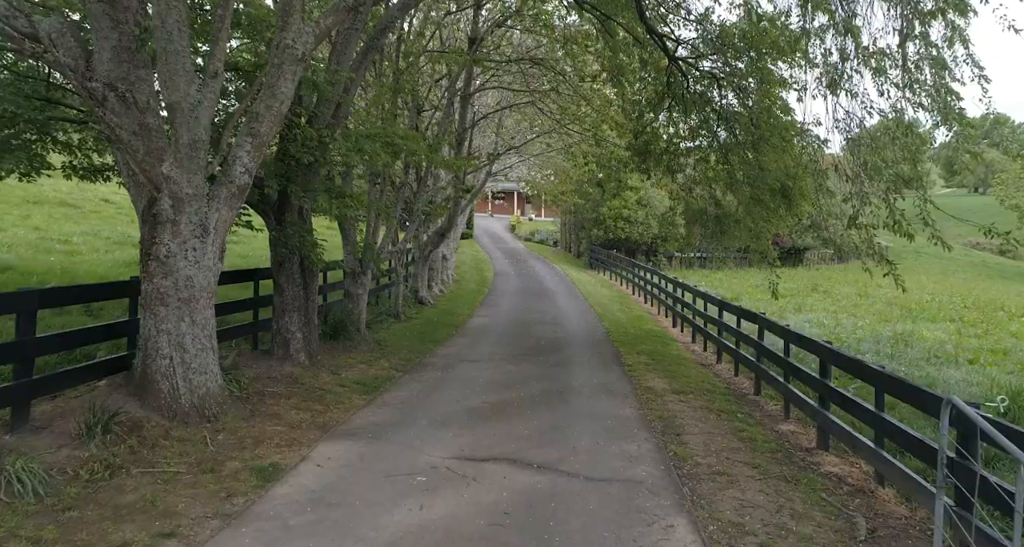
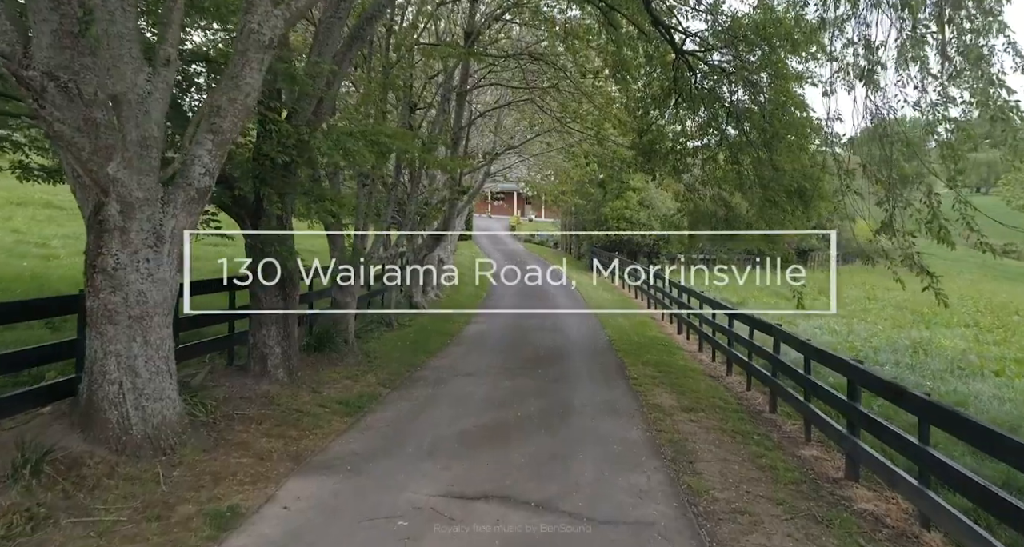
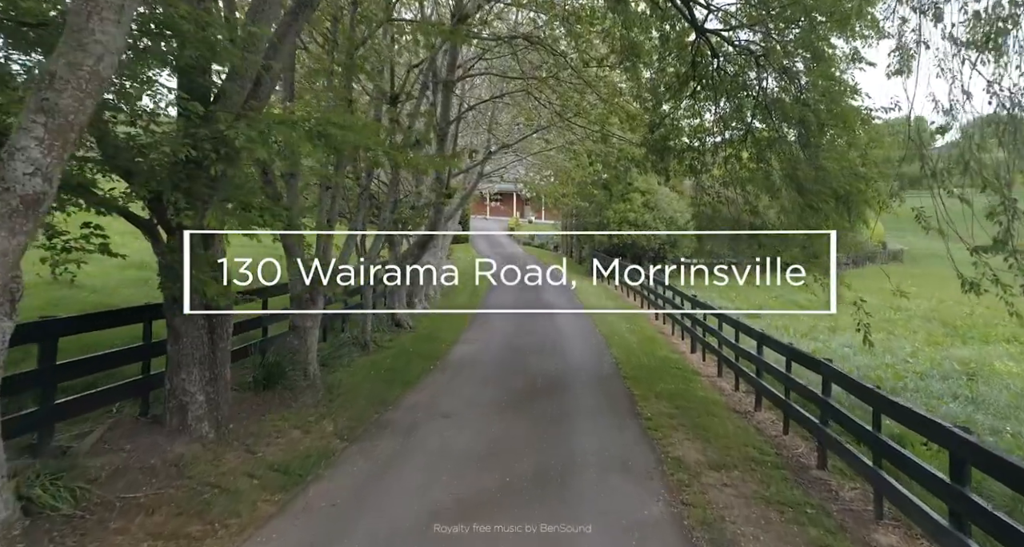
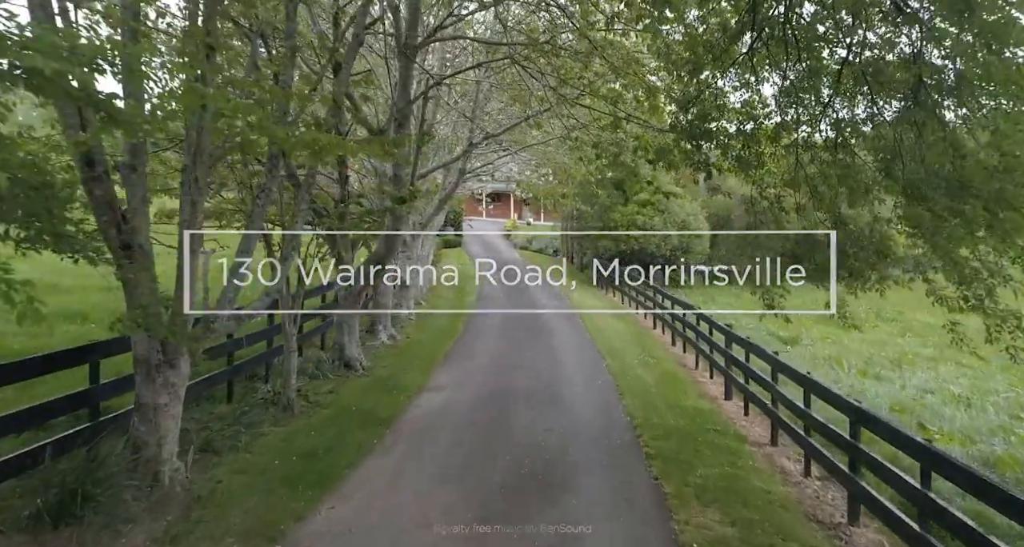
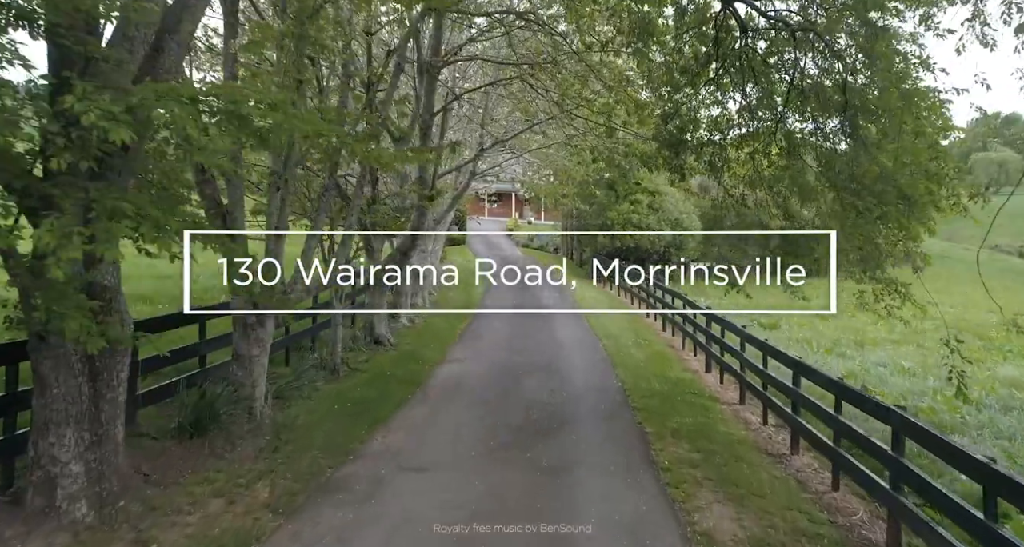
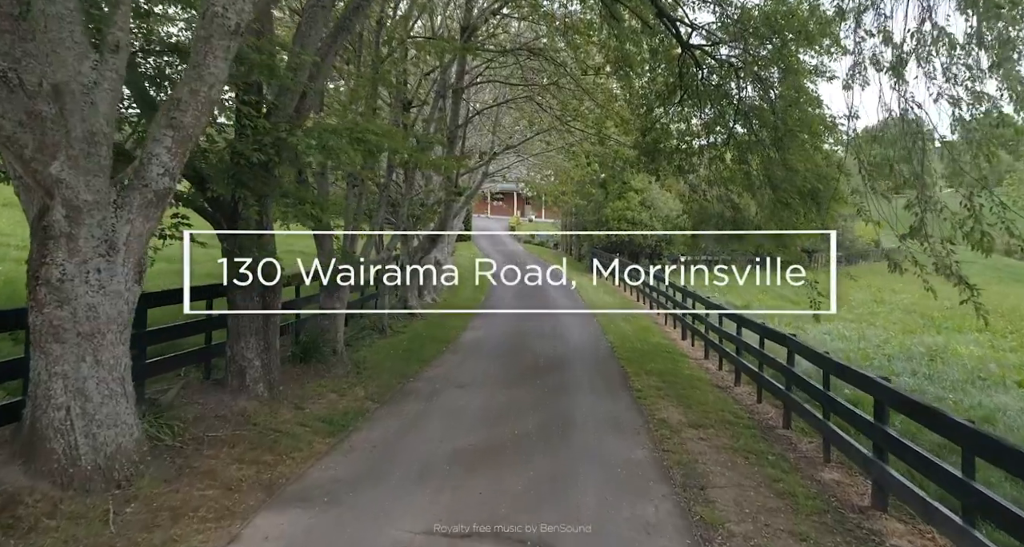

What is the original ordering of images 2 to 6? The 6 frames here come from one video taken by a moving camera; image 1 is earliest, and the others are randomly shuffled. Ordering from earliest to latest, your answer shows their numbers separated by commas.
2, 6, 3, 5, 4
